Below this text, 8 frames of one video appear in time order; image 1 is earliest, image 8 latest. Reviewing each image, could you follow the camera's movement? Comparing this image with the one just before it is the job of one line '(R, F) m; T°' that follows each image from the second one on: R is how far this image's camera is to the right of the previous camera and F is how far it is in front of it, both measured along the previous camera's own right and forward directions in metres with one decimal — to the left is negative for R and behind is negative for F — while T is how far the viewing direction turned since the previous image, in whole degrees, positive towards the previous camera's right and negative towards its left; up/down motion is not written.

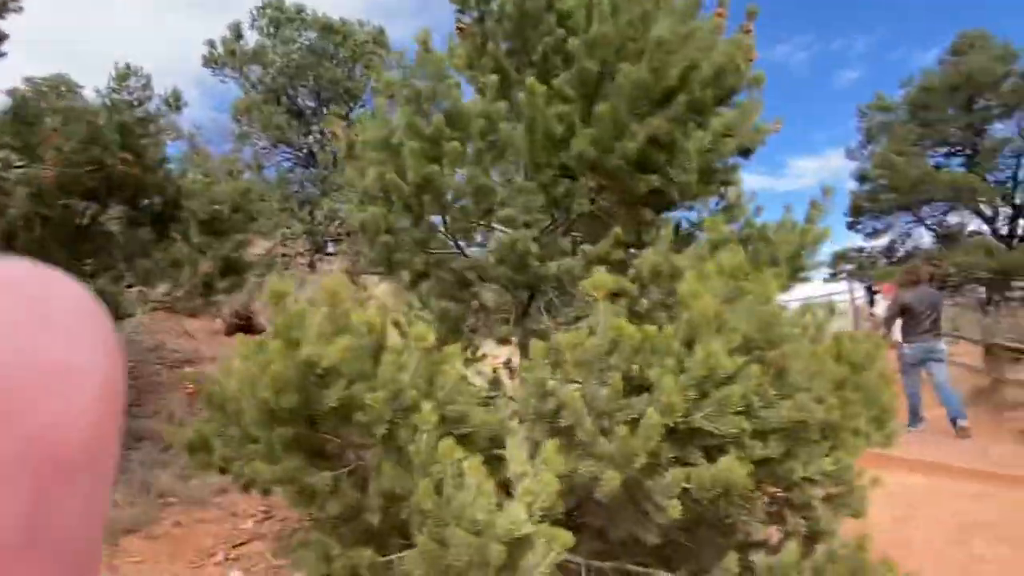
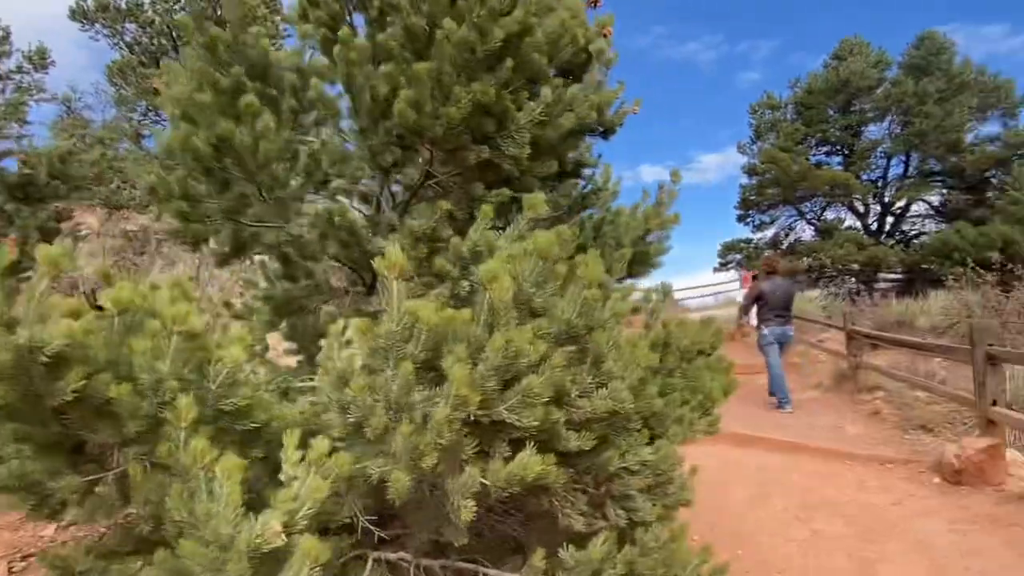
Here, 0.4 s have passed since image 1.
(+0.4, +0.2) m; +8°
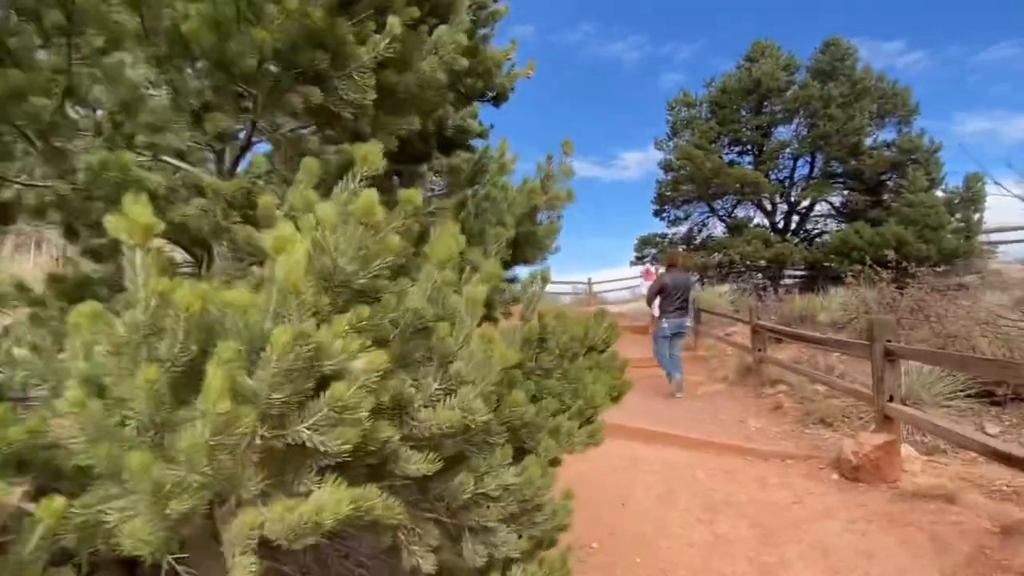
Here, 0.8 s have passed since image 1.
(+0.3, +0.5) m; +7°
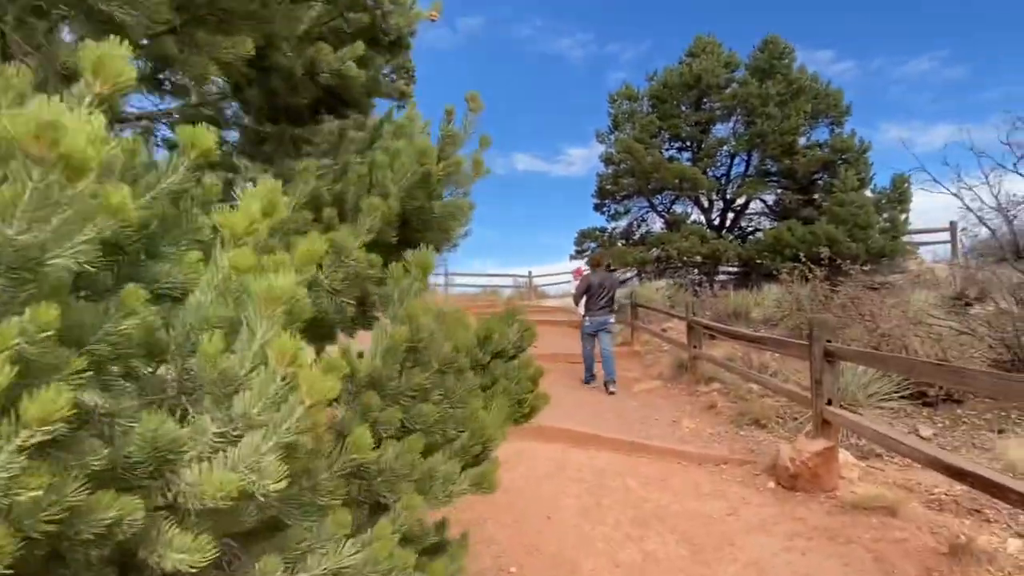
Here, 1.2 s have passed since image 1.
(+0.2, +0.6) m; +5°
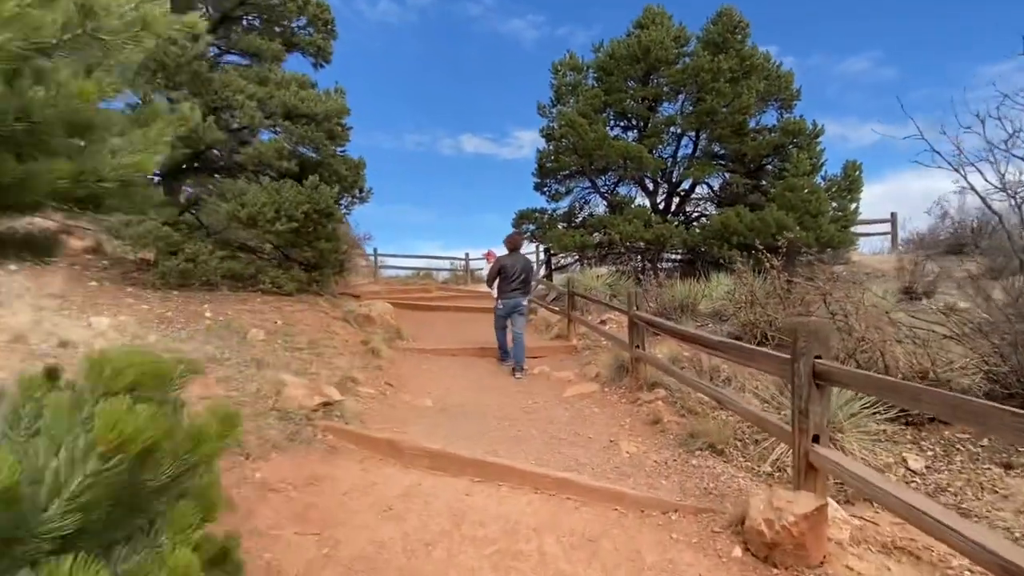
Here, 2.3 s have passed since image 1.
(+0.4, +1.6) m; +5°
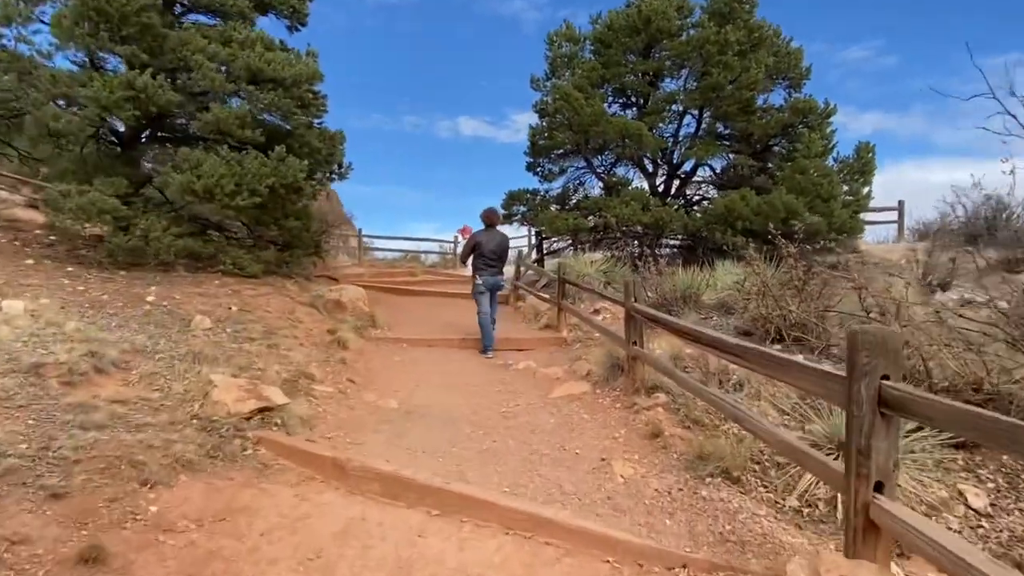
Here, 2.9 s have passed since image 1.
(+0.2, +1.1) m; 0°
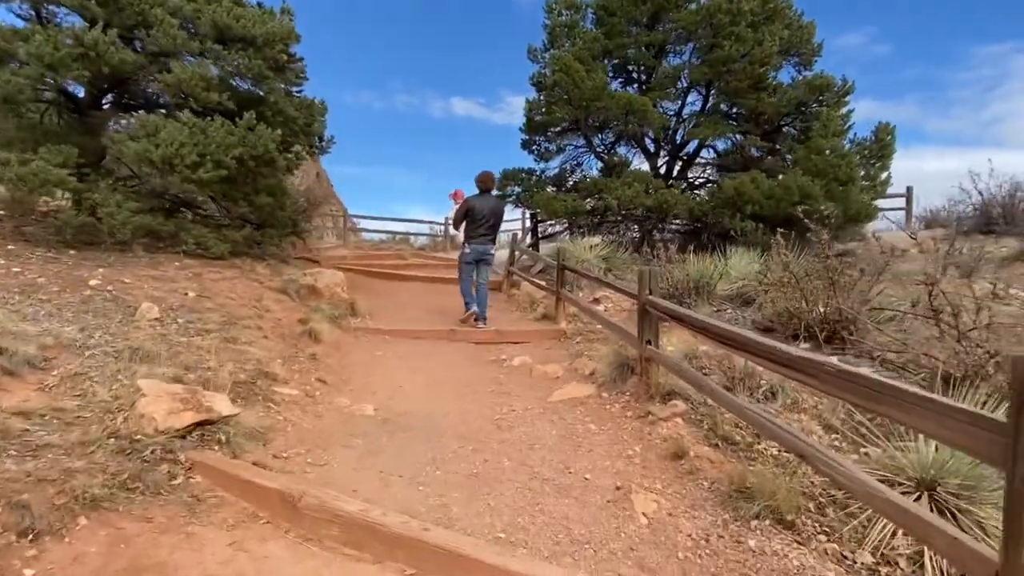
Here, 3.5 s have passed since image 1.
(0.0, +1.0) m; +1°
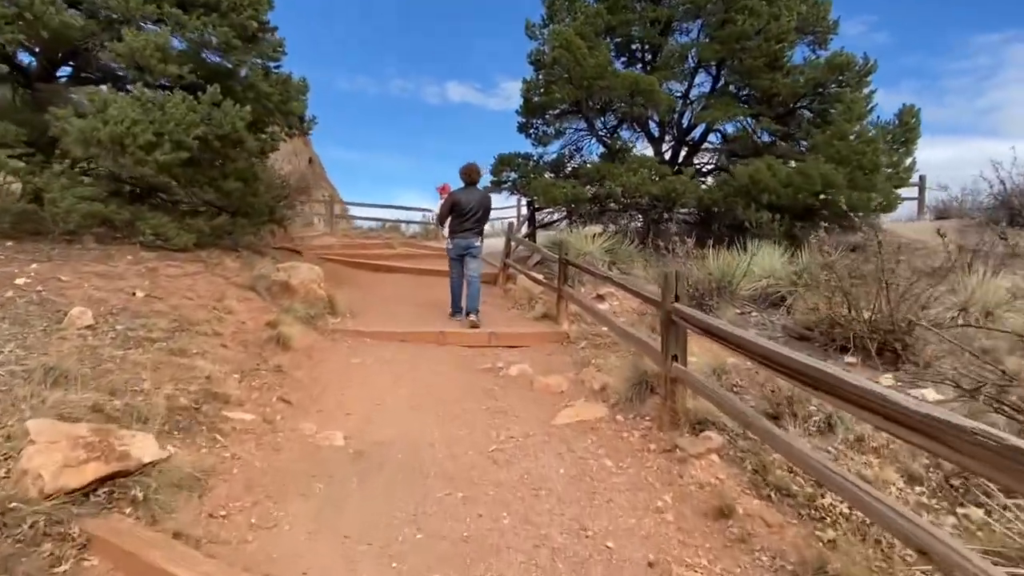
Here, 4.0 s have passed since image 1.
(-0.1, +1.1) m; +1°
